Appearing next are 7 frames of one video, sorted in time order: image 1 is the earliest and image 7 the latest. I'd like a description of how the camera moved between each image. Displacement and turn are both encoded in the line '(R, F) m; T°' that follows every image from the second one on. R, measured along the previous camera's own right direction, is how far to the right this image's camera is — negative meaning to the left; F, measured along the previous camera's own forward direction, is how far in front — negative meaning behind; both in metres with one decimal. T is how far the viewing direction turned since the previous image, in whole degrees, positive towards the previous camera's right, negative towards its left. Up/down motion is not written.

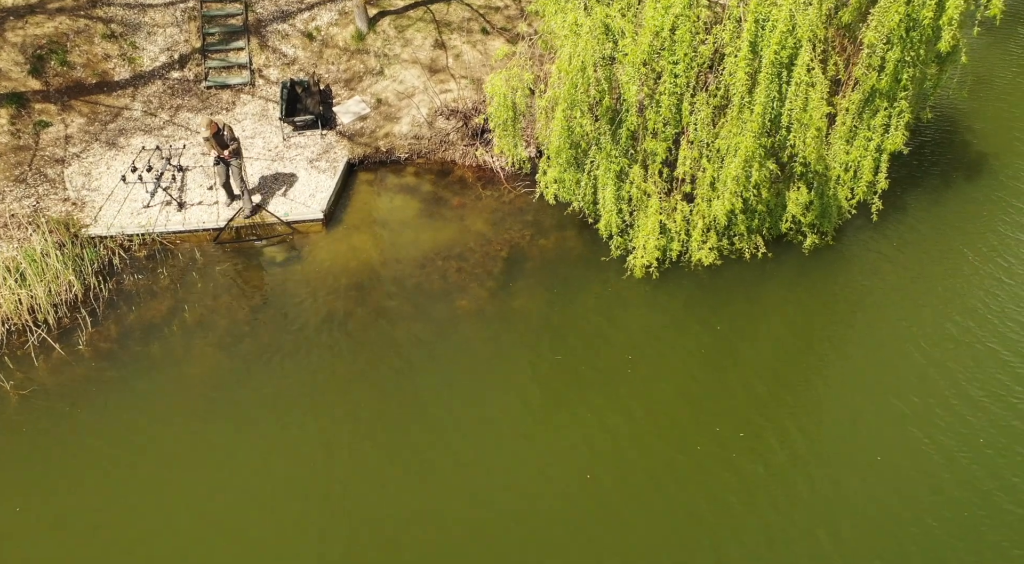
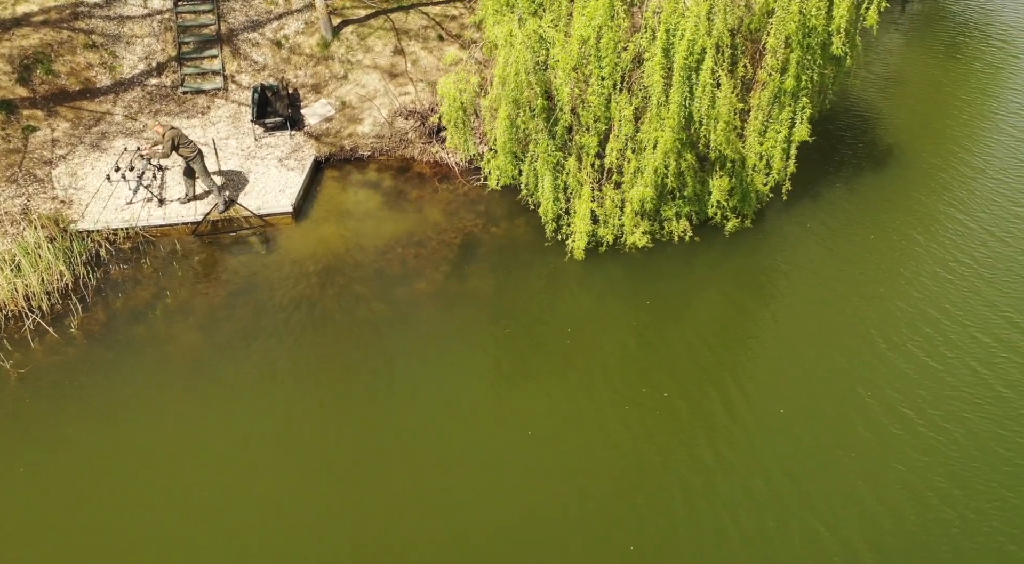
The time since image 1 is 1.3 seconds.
(+0.7, -1.8) m; +1°
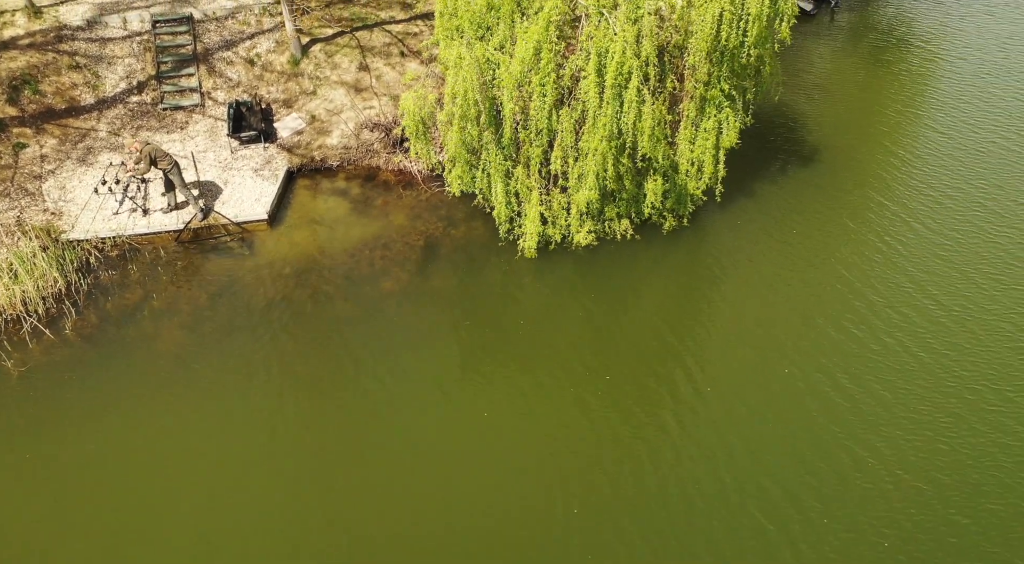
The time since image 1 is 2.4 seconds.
(+0.6, -1.8) m; +1°
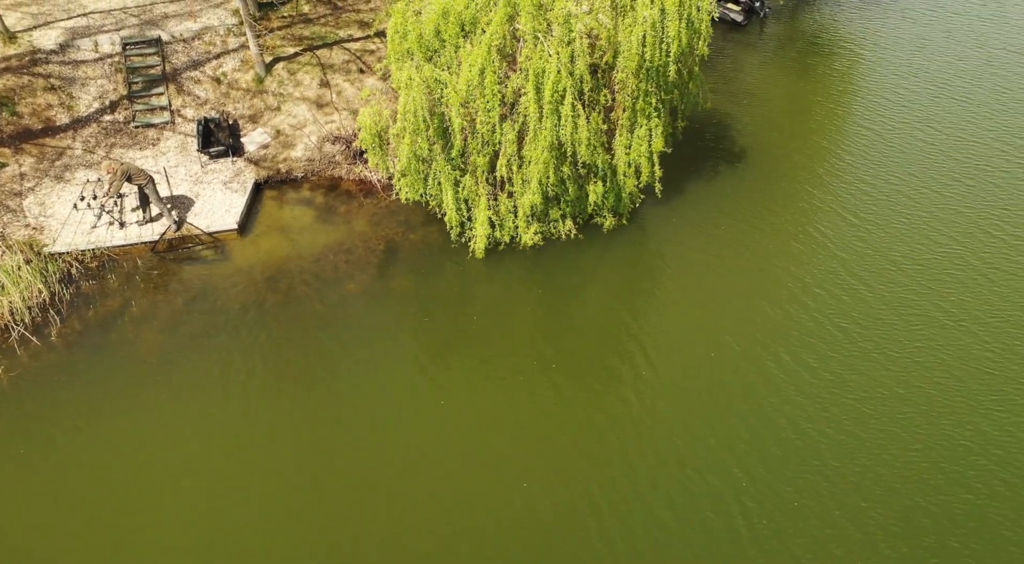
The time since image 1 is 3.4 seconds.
(+0.5, -1.8) m; +2°
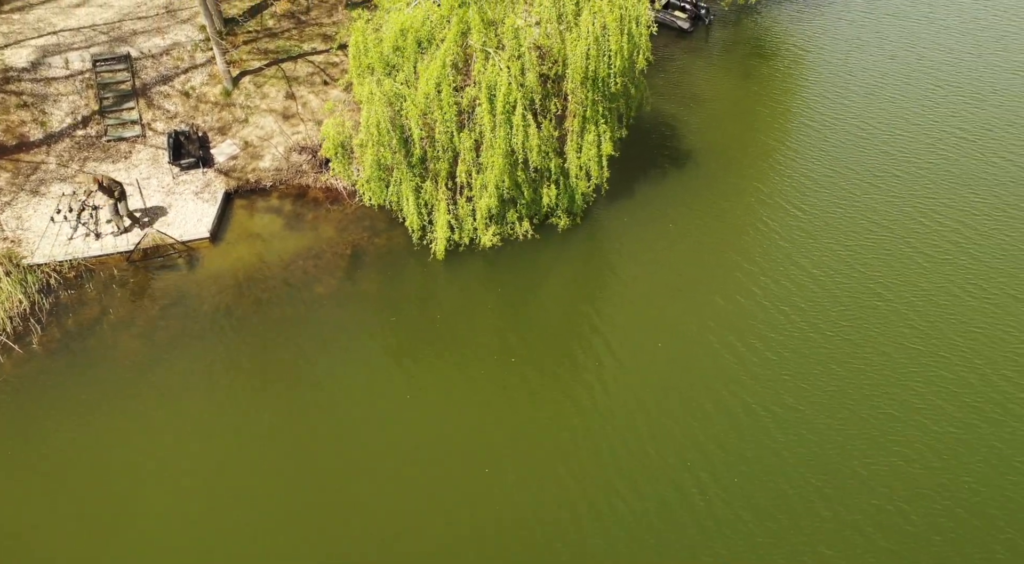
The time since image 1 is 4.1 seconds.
(+0.4, -1.3) m; +2°
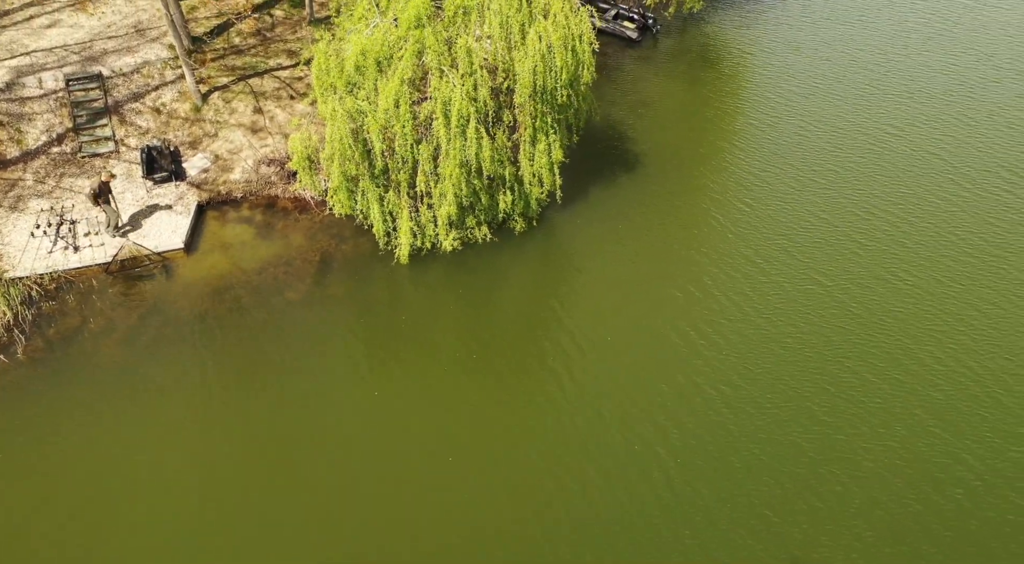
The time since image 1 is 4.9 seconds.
(+0.5, -1.6) m; +2°
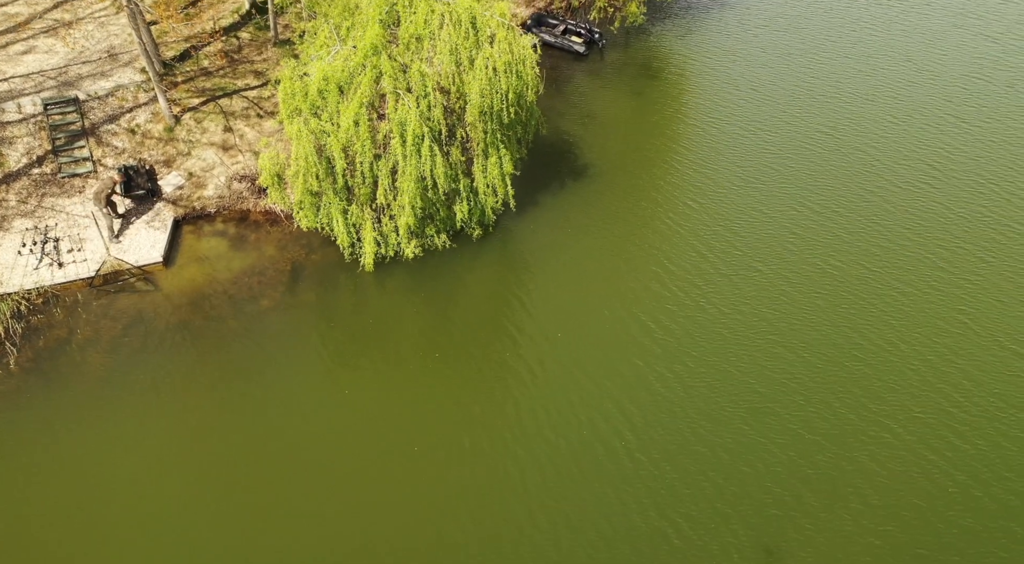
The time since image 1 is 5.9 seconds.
(+0.5, -2.1) m; +2°
